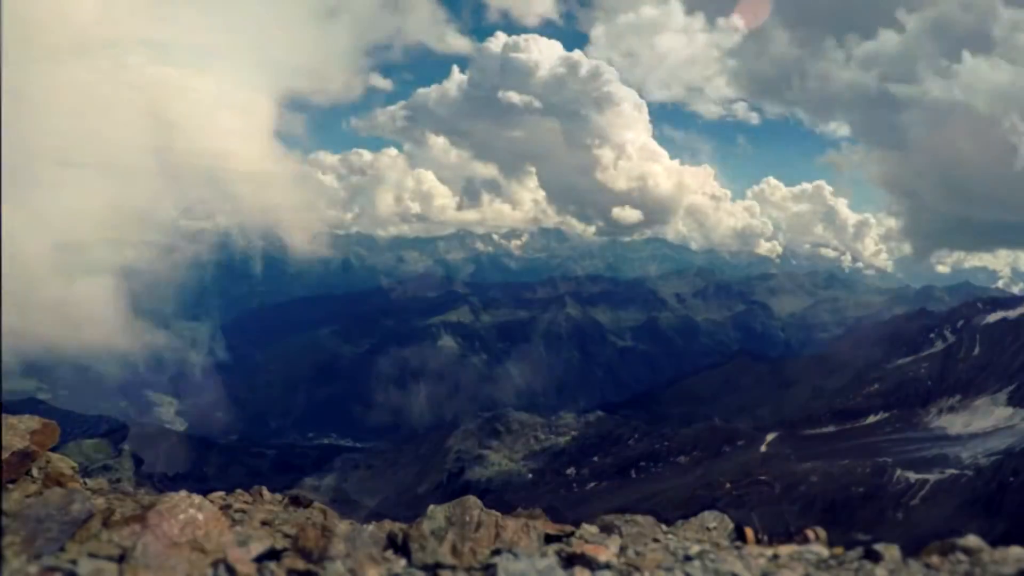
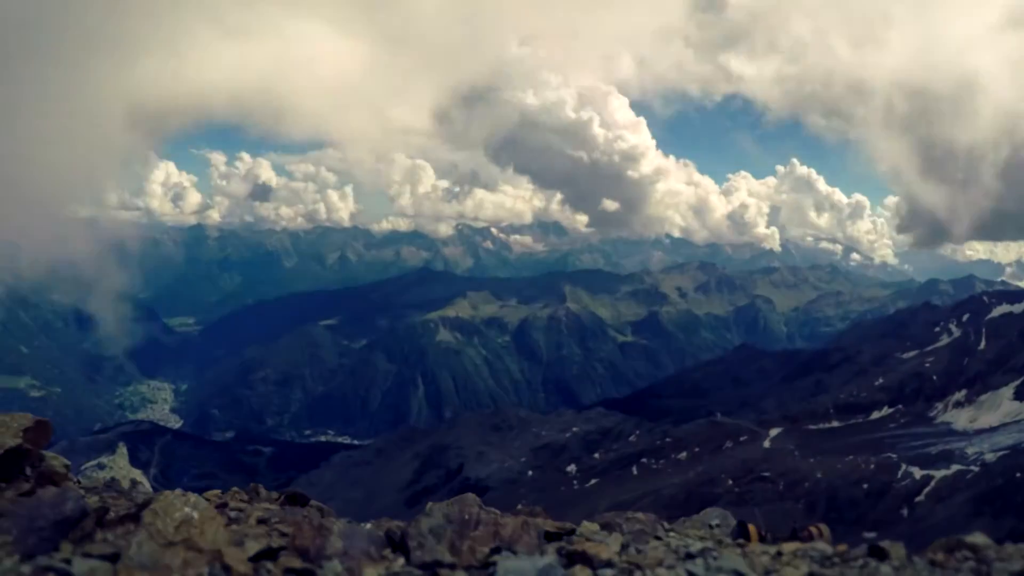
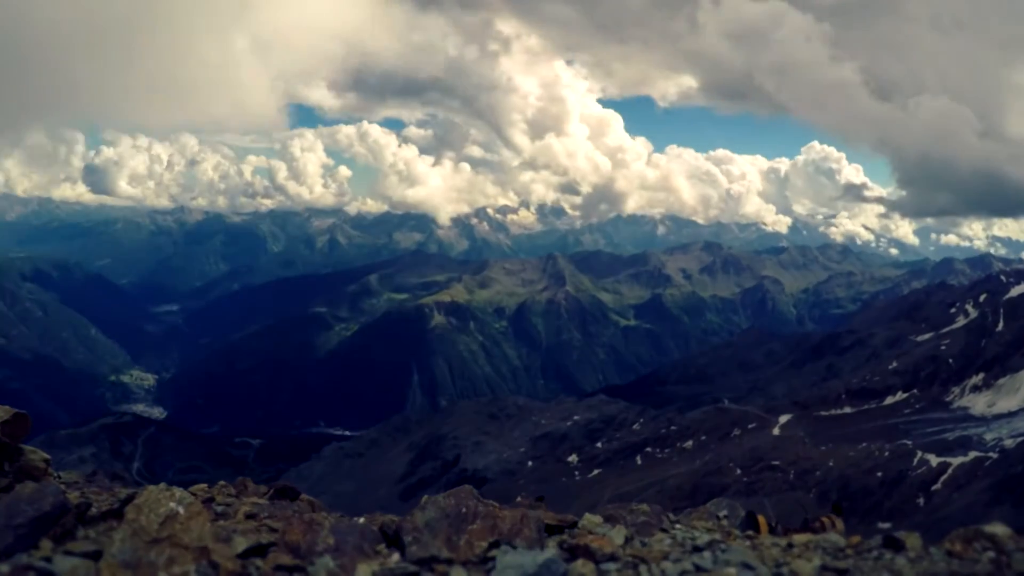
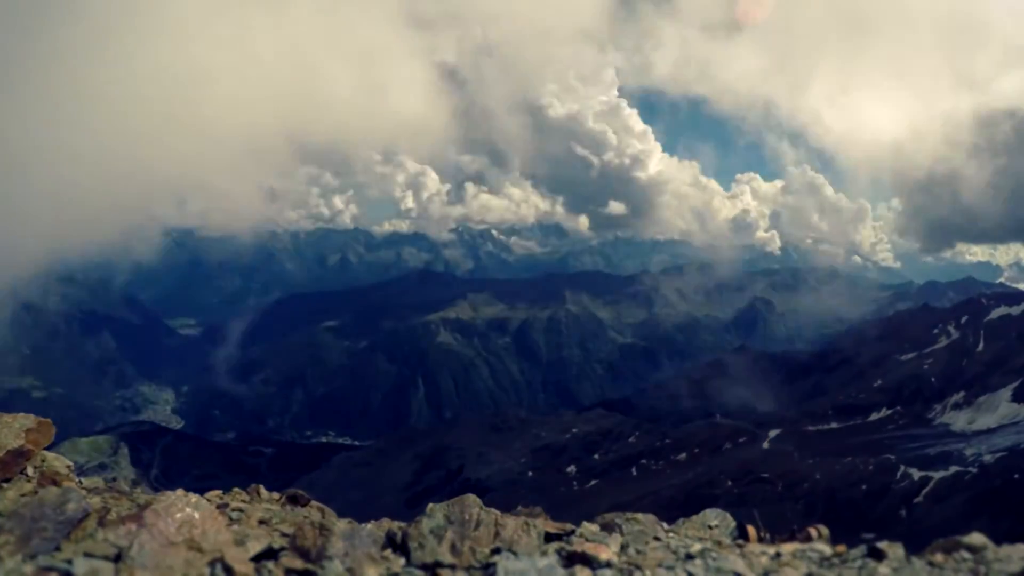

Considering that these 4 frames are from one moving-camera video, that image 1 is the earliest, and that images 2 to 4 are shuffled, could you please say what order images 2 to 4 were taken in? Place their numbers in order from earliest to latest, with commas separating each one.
4, 2, 3
